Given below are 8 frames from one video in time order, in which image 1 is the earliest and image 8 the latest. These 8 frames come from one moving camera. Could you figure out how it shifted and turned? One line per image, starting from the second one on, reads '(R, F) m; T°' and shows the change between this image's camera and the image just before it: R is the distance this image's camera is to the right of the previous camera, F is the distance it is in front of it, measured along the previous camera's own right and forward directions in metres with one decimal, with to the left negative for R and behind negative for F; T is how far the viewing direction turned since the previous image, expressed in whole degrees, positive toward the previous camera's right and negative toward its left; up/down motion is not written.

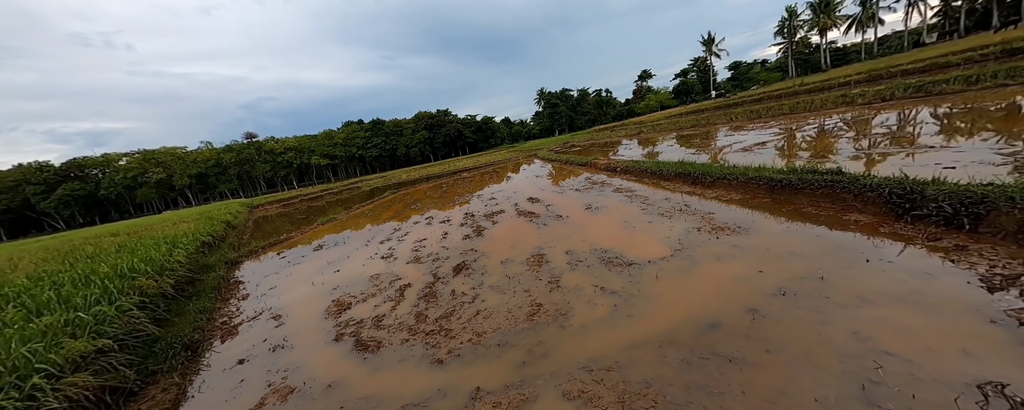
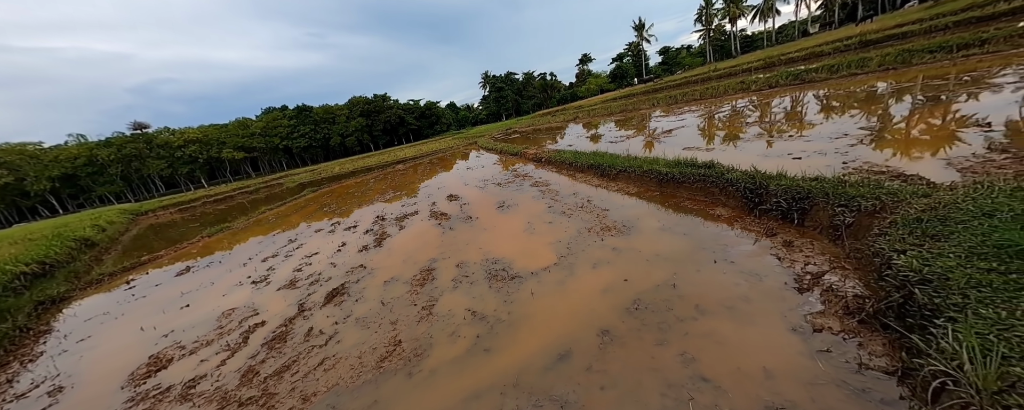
(+1.2, +0.4) m; +10°
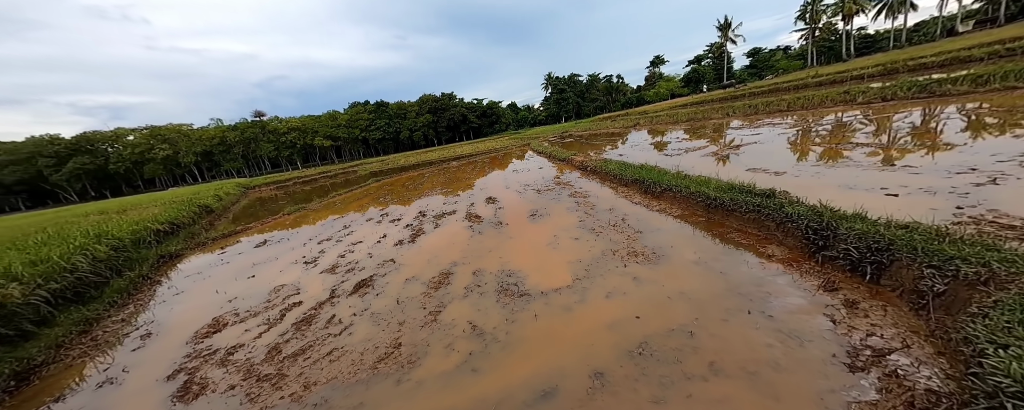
(+0.5, +0.2) m; -9°
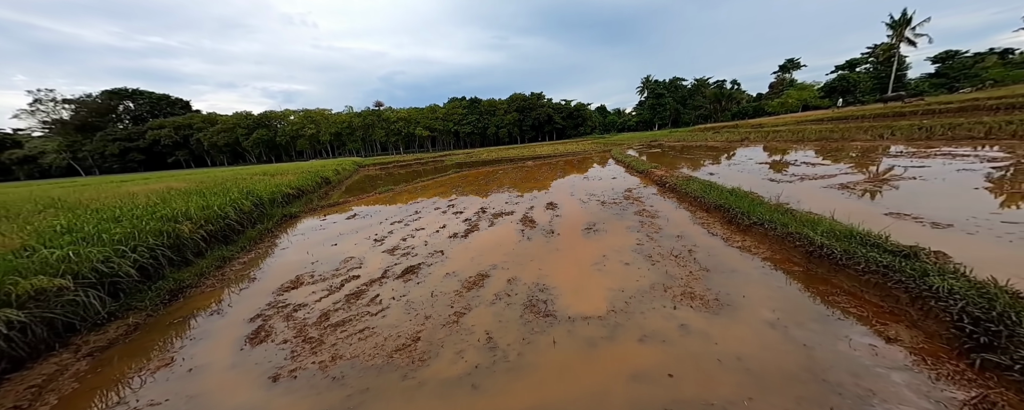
(+0.5, +0.3) m; -14°
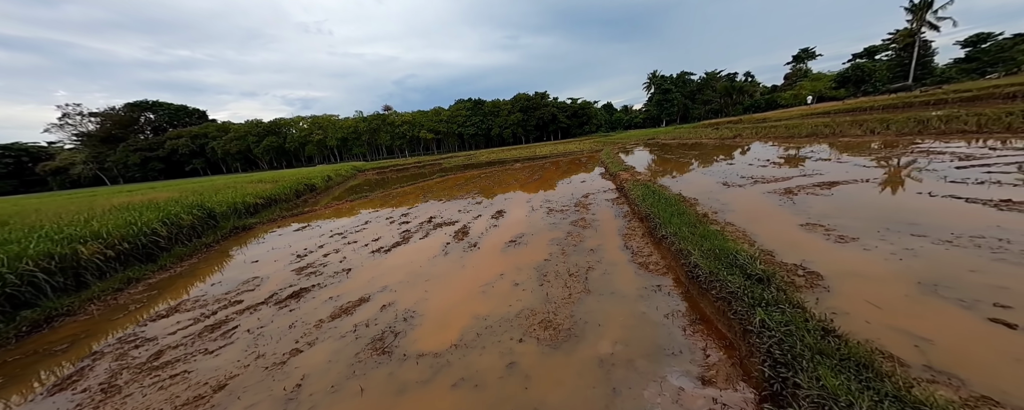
(+2.1, +0.3) m; 0°
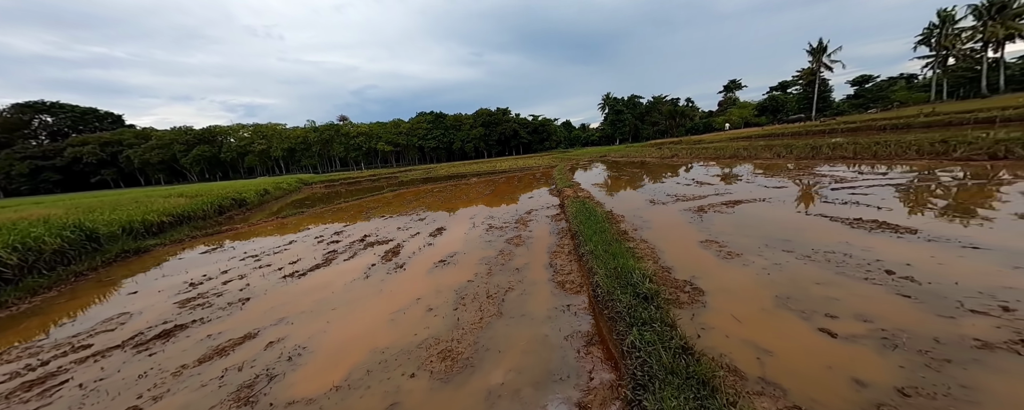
(+0.8, 0.0) m; +8°
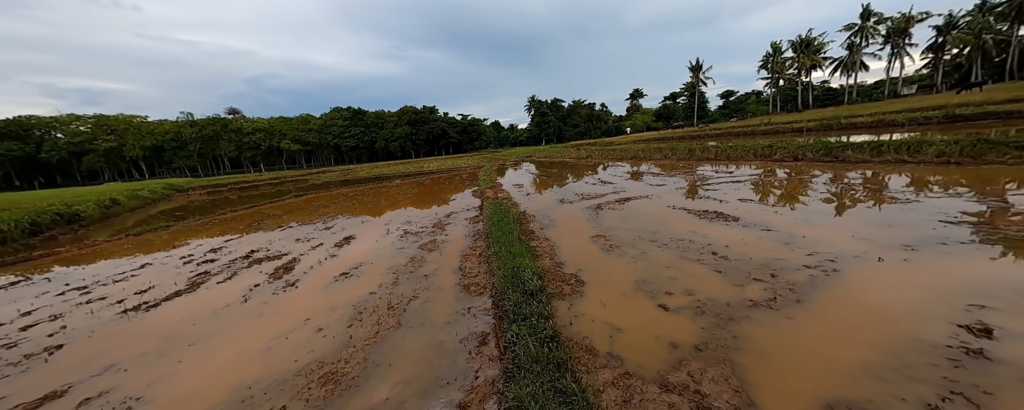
(+0.5, -0.2) m; +14°
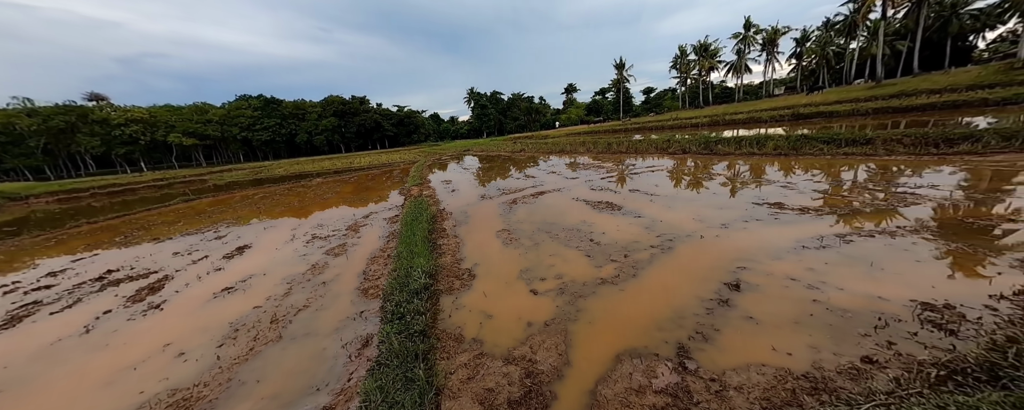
(+0.7, -0.3) m; +12°
